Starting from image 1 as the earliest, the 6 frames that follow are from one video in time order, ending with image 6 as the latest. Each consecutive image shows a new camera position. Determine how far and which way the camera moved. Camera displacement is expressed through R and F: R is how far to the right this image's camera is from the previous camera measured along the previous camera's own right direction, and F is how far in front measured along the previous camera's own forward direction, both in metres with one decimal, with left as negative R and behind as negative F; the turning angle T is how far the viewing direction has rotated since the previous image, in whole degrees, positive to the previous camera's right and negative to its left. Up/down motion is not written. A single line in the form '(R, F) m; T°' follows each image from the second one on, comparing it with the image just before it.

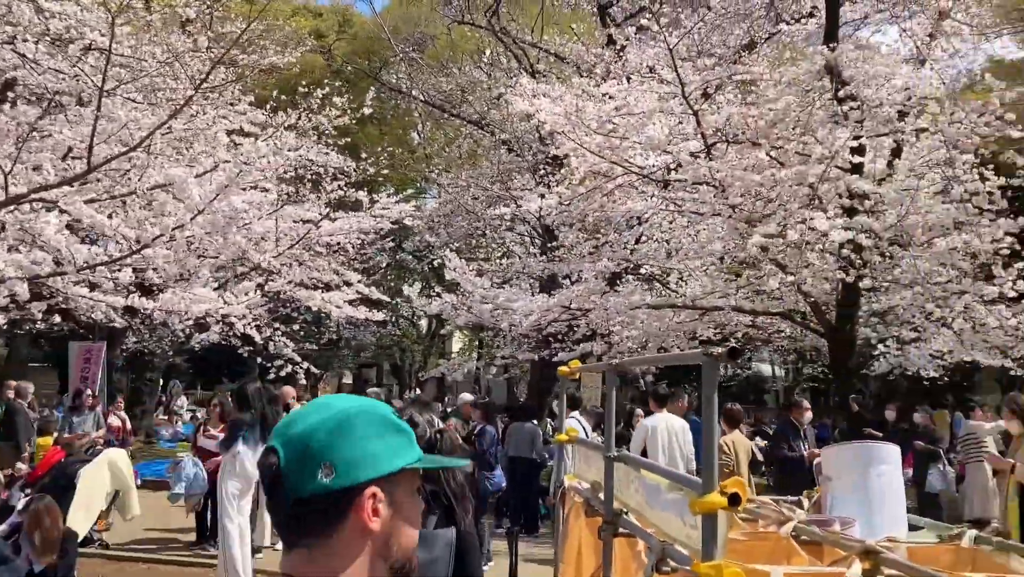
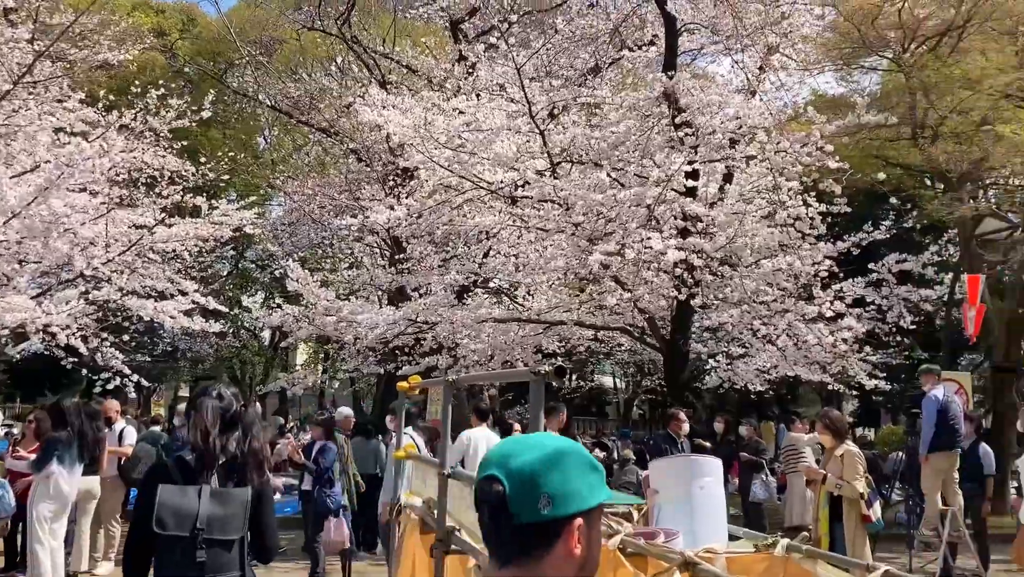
(+0.1, 0.0) m; +9°
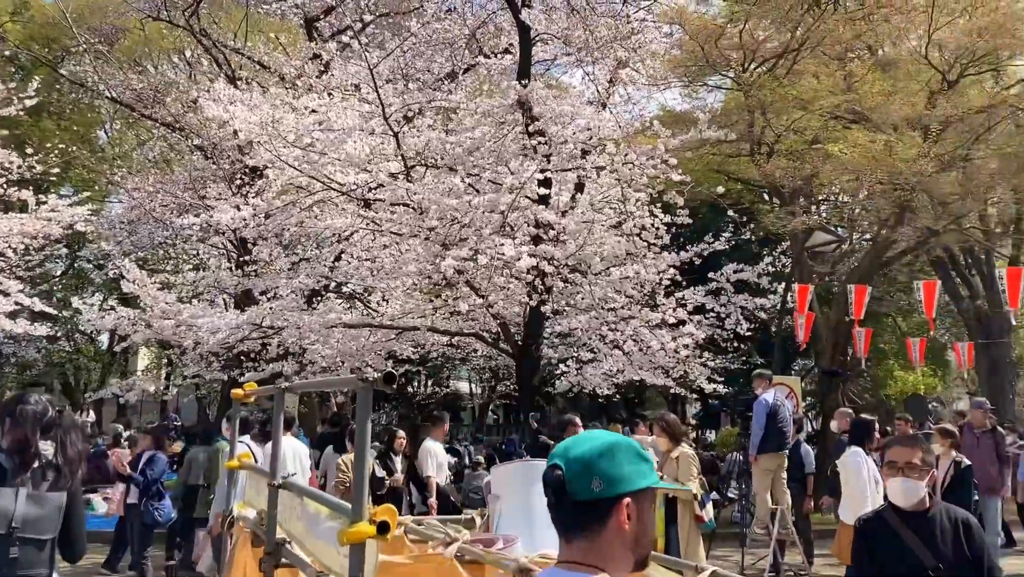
(+0.1, 0.0) m; +9°
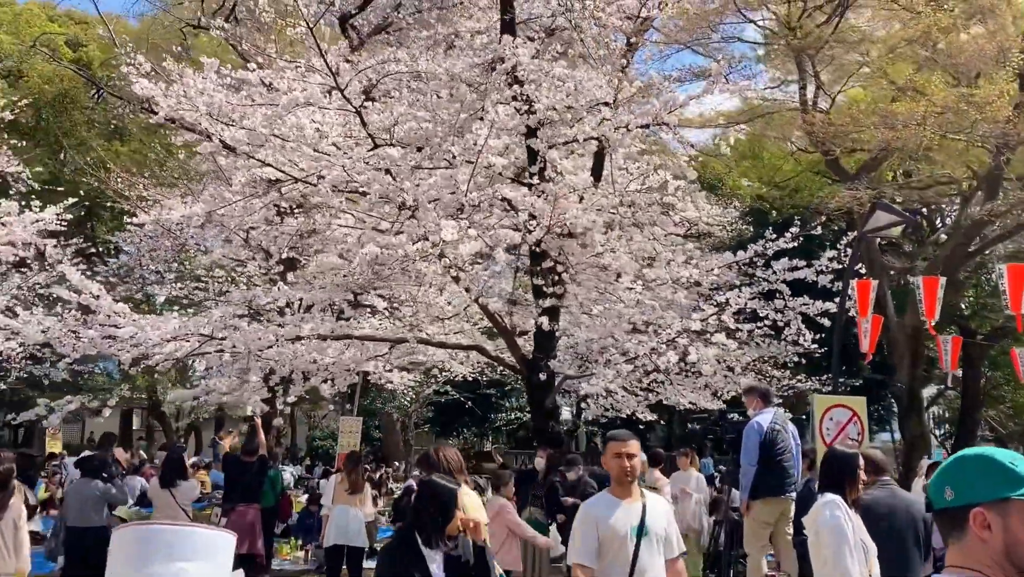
(+1.5, +2.1) m; -8°
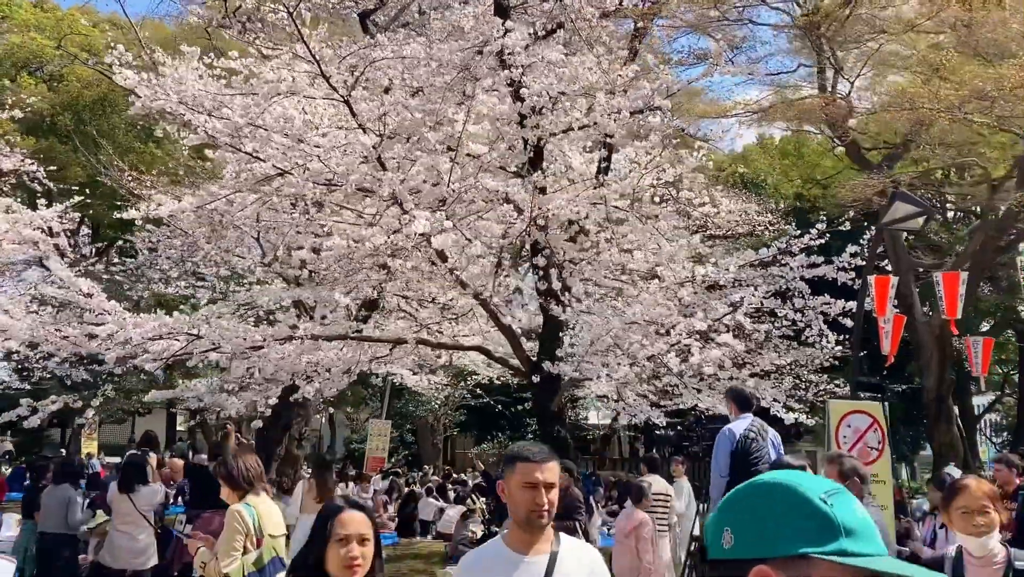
(+0.6, +0.5) m; -3°
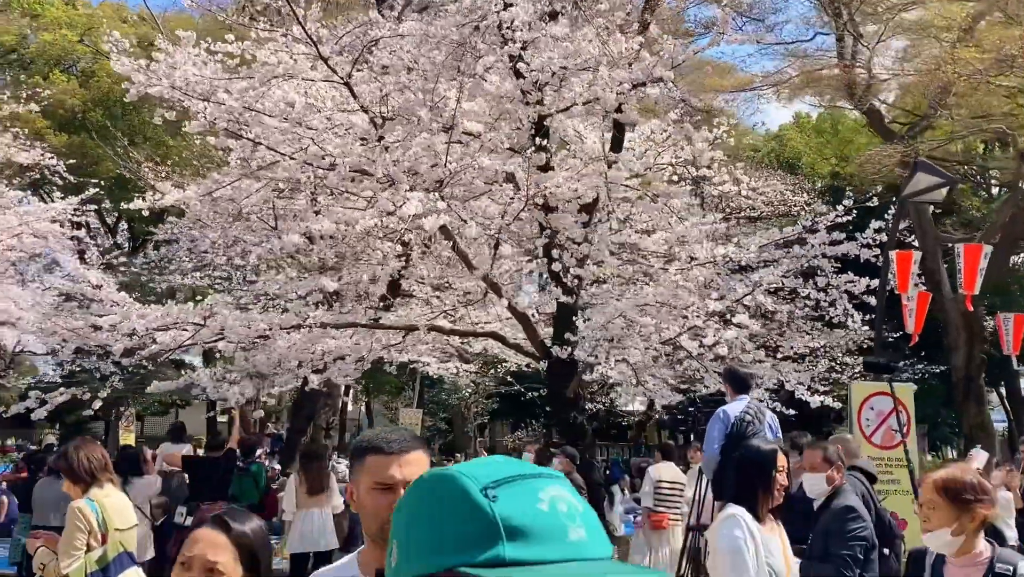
(+0.3, +0.3) m; -2°
